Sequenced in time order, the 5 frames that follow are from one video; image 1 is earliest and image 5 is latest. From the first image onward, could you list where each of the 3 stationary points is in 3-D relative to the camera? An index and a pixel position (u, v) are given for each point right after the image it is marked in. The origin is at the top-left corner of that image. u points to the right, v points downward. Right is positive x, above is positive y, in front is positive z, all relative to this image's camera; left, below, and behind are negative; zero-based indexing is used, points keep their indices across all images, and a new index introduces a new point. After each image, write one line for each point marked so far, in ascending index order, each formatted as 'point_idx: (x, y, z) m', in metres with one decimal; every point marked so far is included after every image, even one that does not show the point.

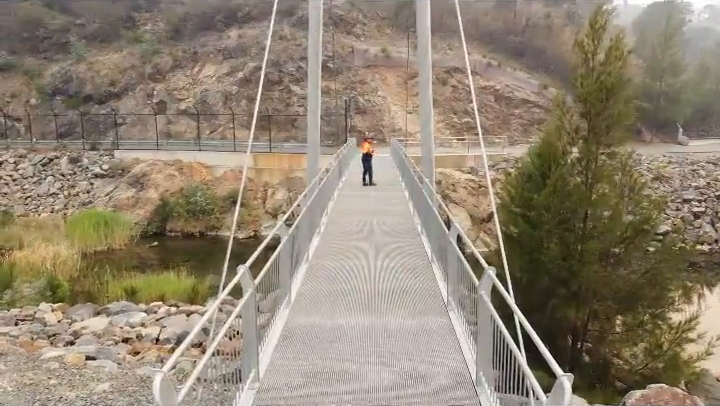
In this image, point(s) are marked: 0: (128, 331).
0: (-4.4, -2.5, +12.5) m
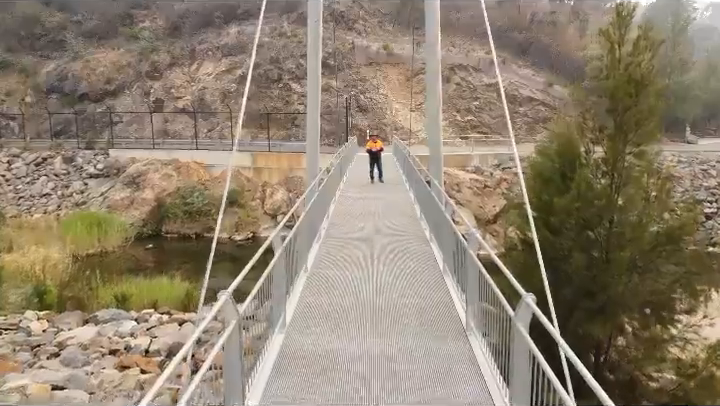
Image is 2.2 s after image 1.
0: (-4.4, -2.5, +11.7) m
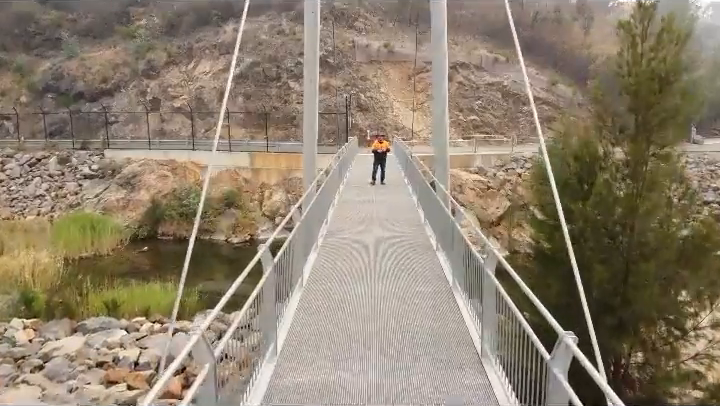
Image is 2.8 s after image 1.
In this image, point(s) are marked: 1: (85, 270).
0: (-4.4, -2.6, +11.2) m
1: (-8.0, -2.0, +19.1) m
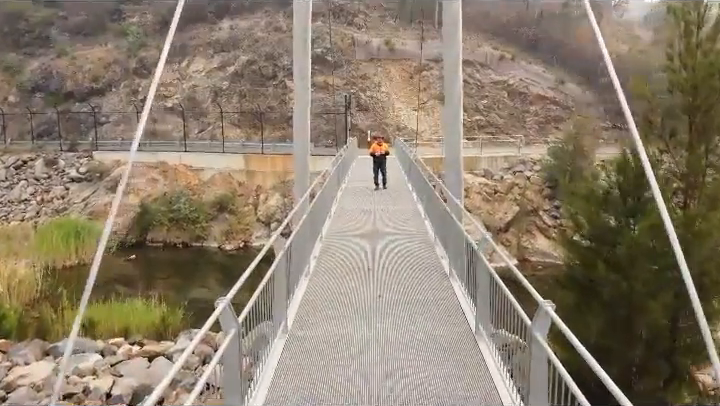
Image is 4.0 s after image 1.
0: (-4.4, -2.8, +10.0) m
1: (-8.0, -2.1, +17.9) m
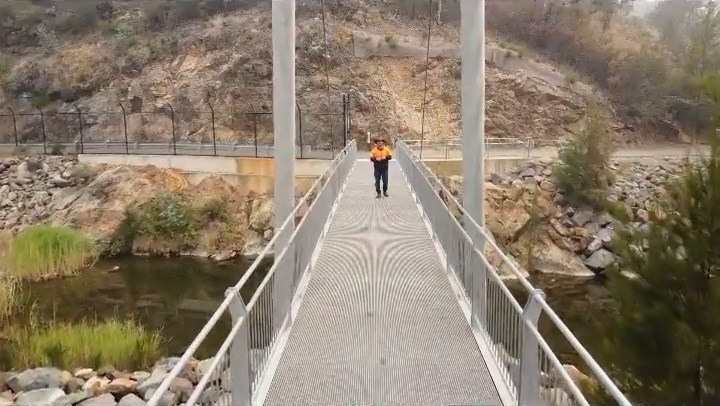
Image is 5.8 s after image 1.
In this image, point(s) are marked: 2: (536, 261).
0: (-4.4, -3.0, +8.6) m
1: (-8.1, -2.4, +16.5) m
2: (+5.4, -1.8, +19.9) m
